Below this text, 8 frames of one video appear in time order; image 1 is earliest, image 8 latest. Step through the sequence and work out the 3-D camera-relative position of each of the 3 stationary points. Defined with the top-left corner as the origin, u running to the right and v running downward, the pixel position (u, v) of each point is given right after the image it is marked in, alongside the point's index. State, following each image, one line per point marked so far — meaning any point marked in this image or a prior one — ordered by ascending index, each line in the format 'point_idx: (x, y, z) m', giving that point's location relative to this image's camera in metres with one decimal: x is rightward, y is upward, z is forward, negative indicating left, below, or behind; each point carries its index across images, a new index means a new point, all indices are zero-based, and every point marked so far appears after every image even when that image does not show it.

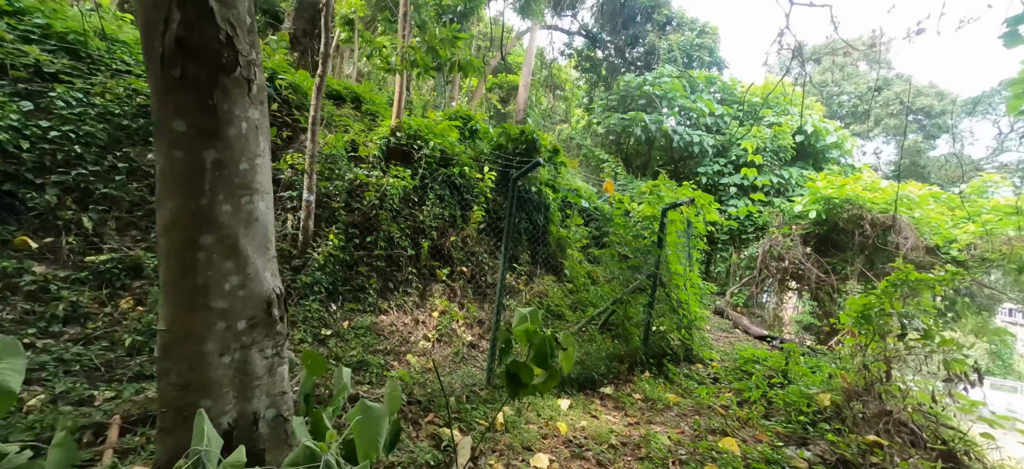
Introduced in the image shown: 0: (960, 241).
0: (+4.6, -0.1, +5.1) m
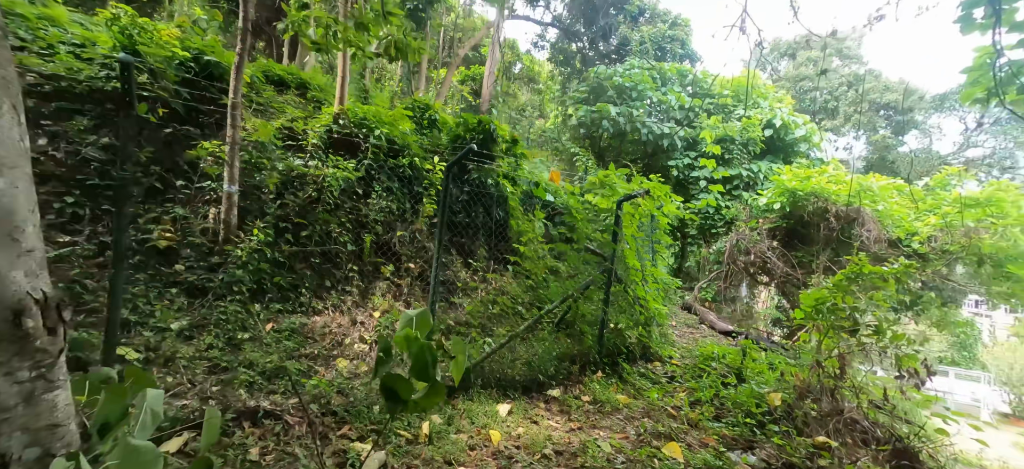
0: (+4.2, 0.0, +5.0) m
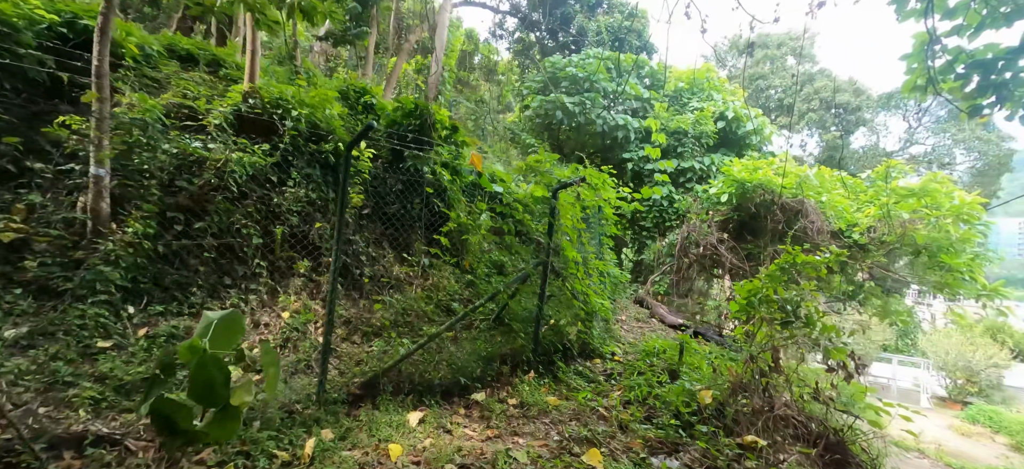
0: (+3.6, +0.1, +5.1) m
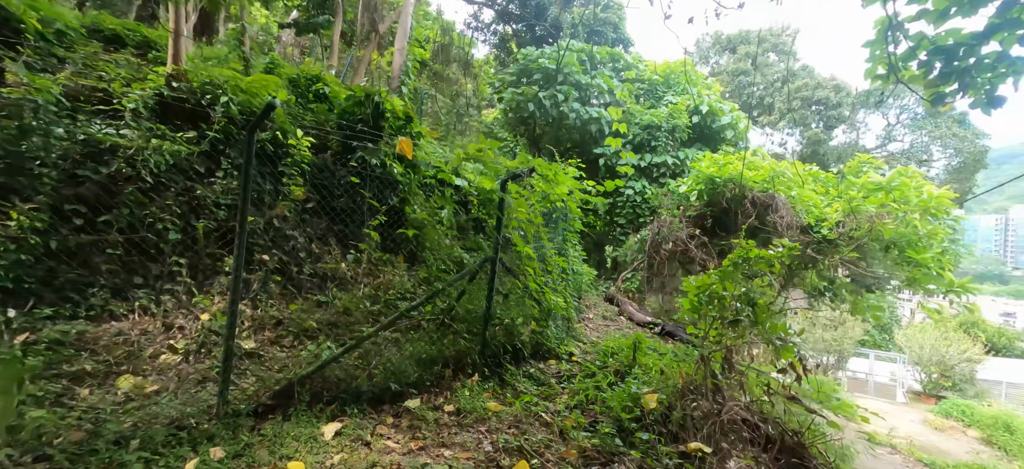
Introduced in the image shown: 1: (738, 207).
0: (+3.2, +0.2, +5.0) m
1: (+2.6, +0.3, +5.6) m
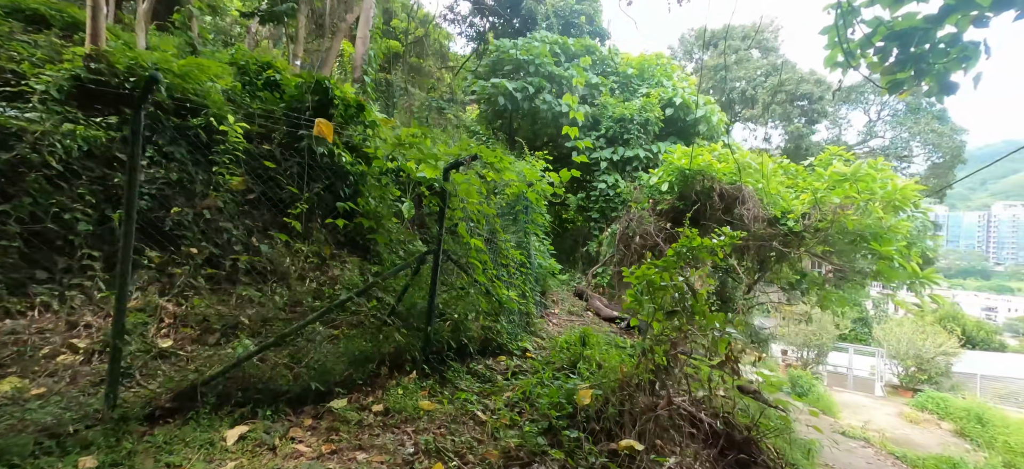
0: (+2.9, +0.2, +4.9) m
1: (+2.2, +0.4, +5.5) m
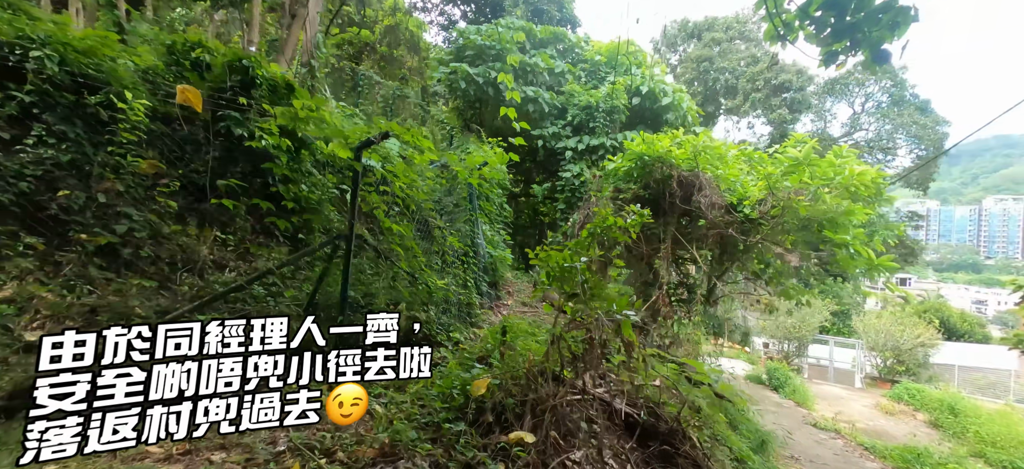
0: (+2.4, +0.4, +4.8) m
1: (+1.7, +0.5, +5.3) m
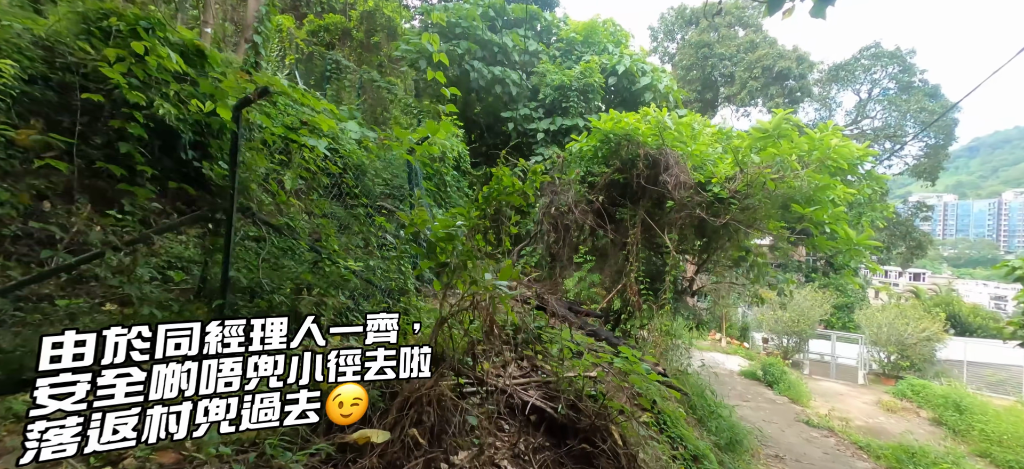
0: (+1.9, +0.5, +4.4) m
1: (+1.2, +0.7, +5.0) m
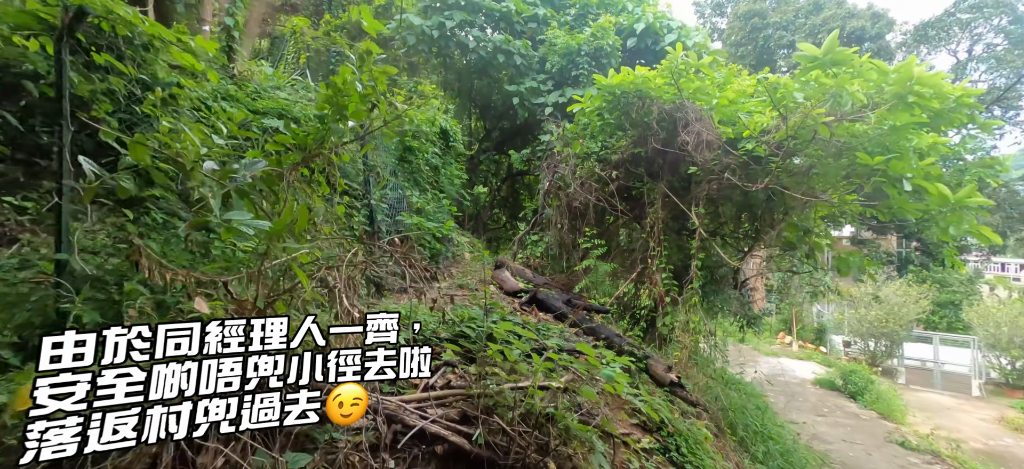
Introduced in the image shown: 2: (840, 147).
0: (+1.7, +0.7, +3.4) m
1: (+1.1, +0.9, +4.1) m
2: (+2.2, +0.5, +3.3) m
